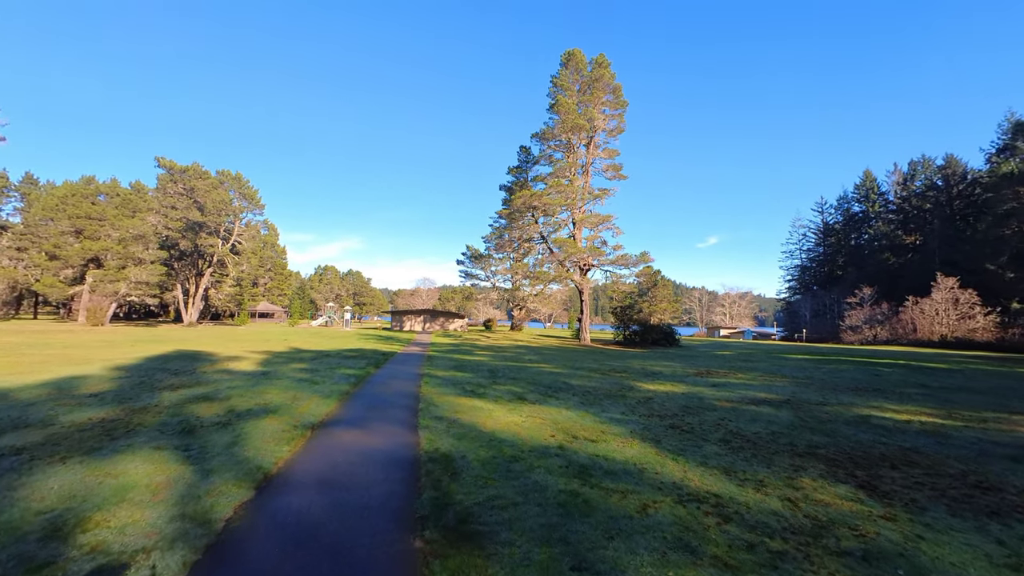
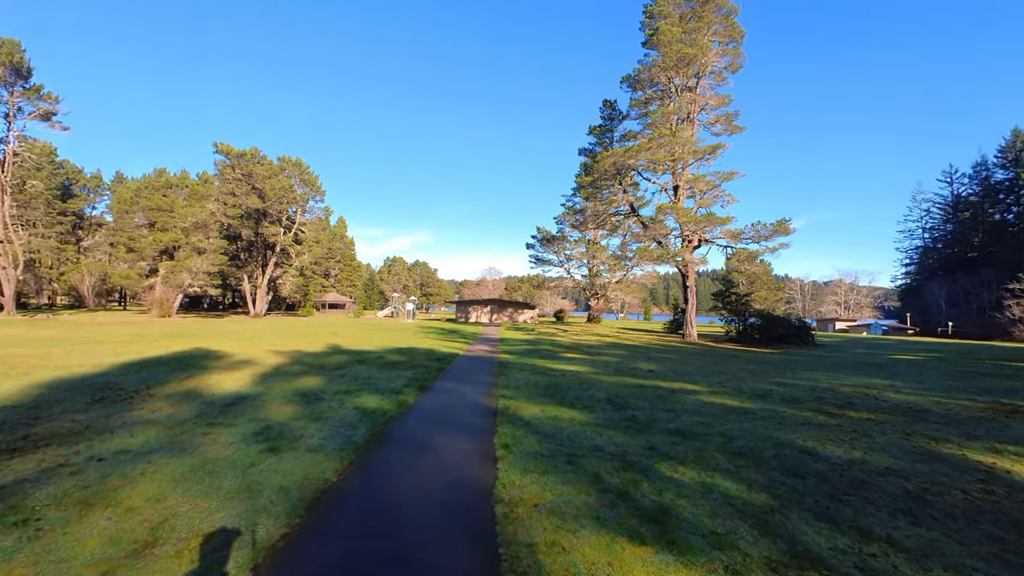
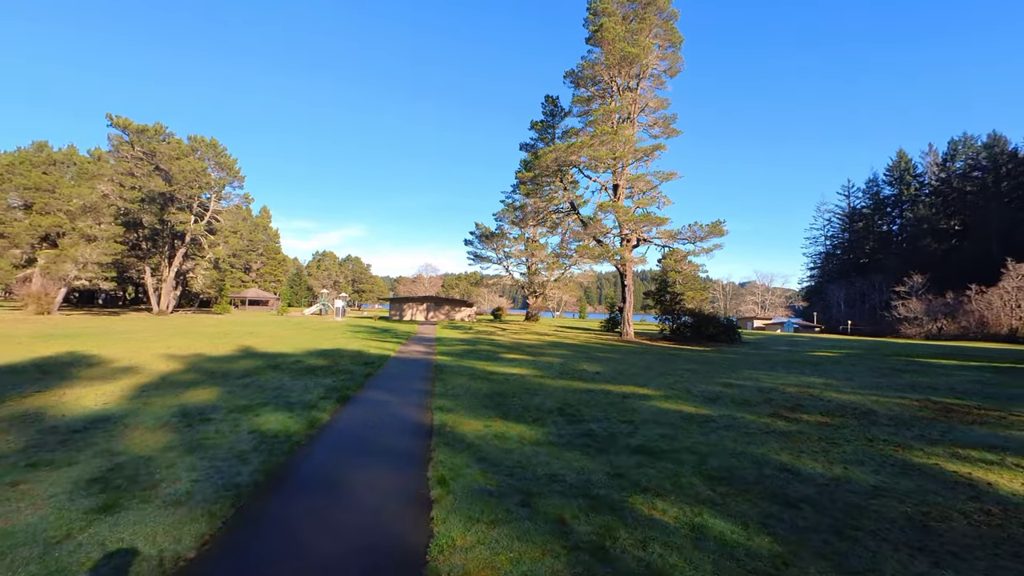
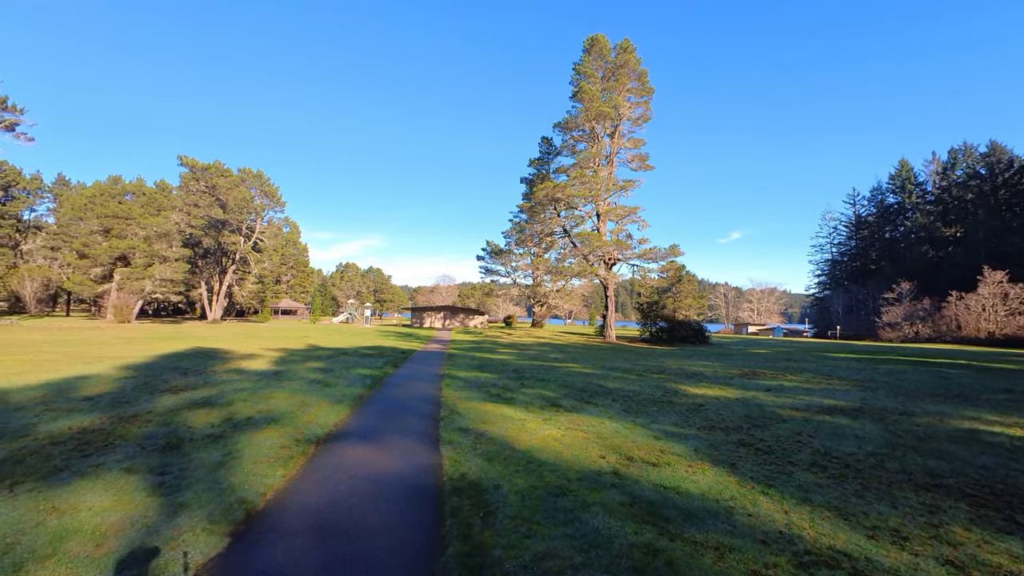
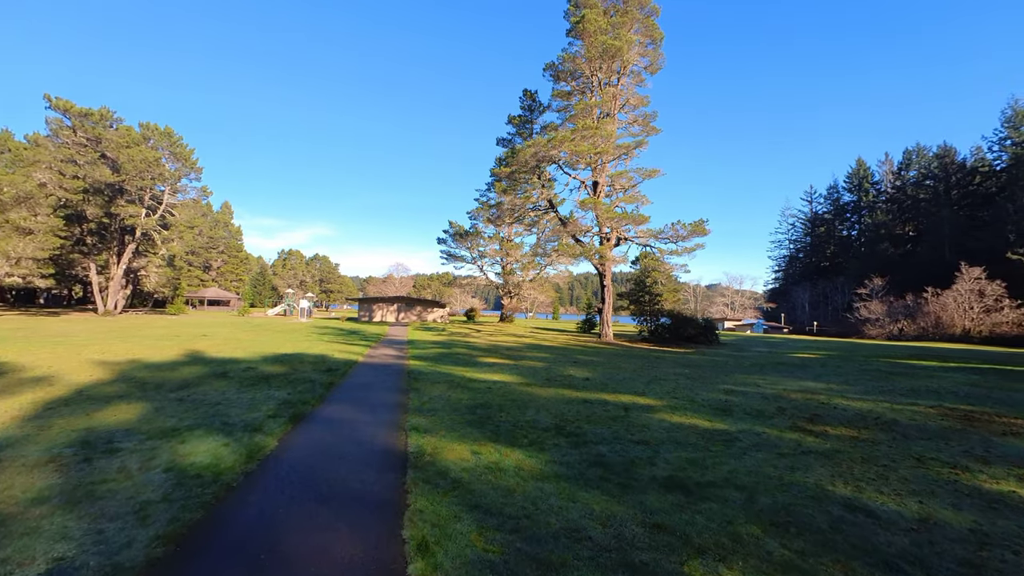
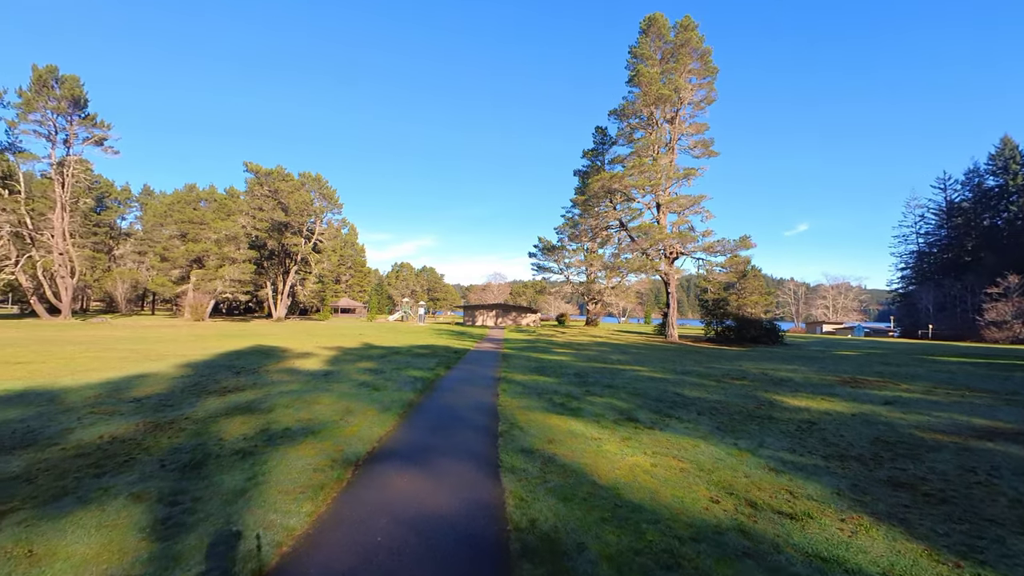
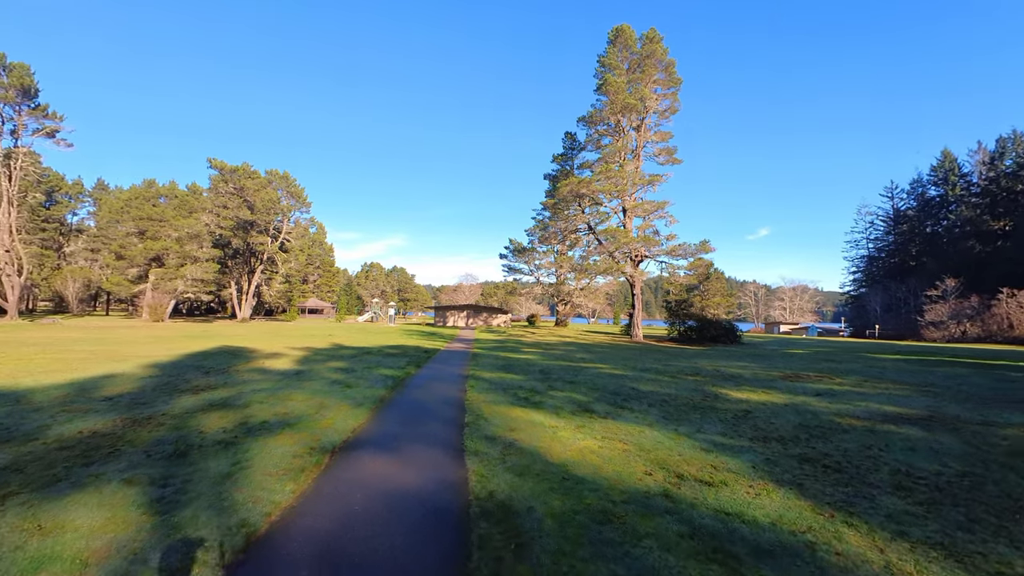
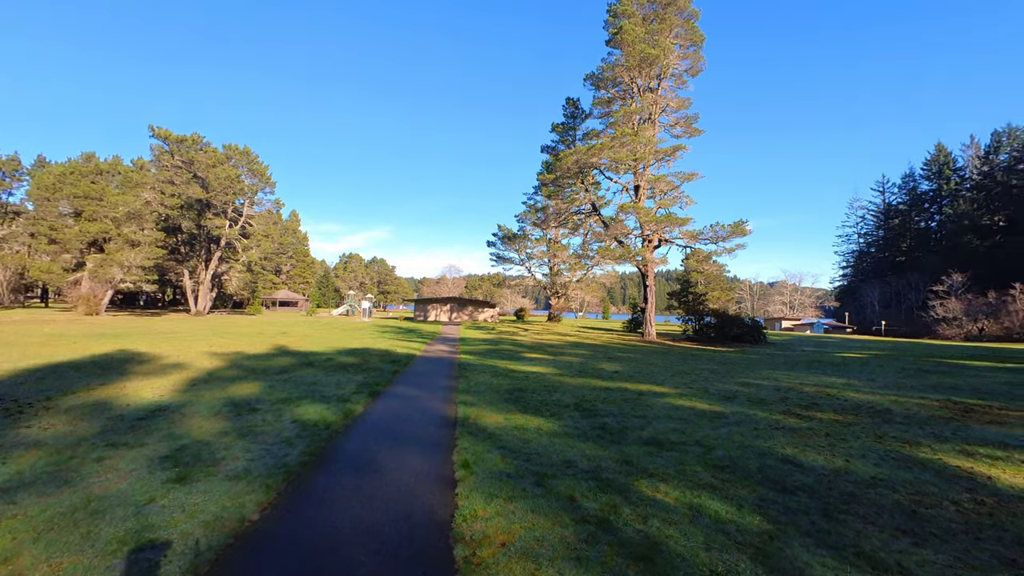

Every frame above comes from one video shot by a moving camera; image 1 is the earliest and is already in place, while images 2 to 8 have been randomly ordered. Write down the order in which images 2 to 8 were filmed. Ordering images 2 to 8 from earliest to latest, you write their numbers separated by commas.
4, 7, 6, 2, 8, 3, 5
